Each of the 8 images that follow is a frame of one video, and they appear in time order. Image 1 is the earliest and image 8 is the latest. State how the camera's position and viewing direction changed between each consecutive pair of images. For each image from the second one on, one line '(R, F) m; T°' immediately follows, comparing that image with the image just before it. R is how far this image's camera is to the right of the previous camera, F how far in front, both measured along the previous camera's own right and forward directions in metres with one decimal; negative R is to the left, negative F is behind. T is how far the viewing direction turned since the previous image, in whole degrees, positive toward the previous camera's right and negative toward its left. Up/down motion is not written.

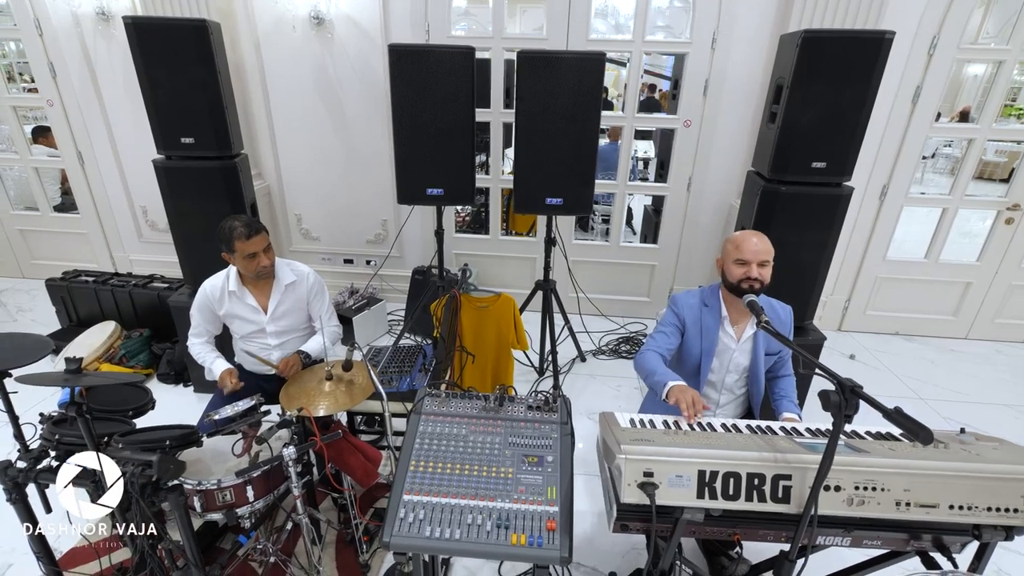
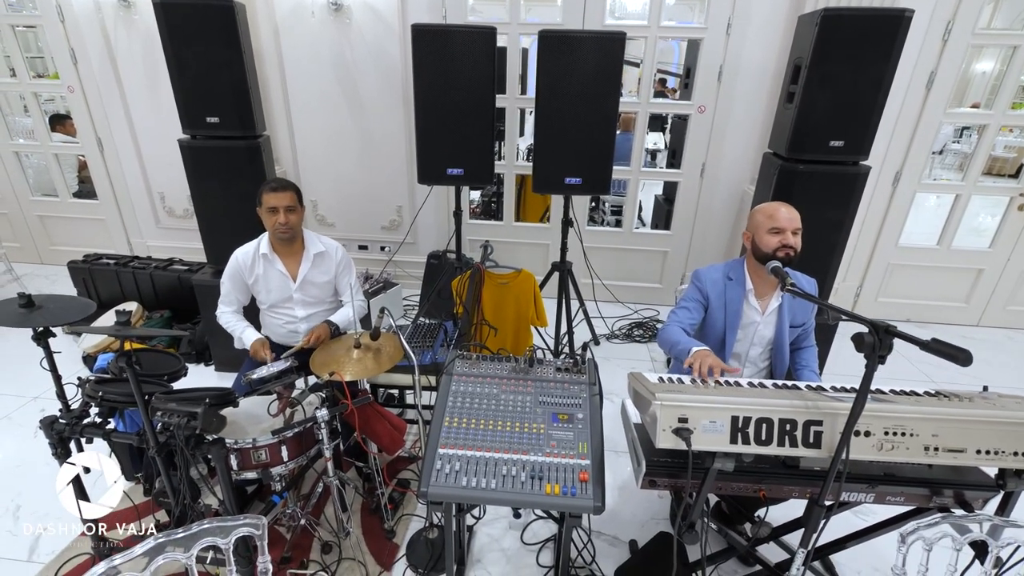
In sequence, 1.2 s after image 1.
(-0.1, 0.0) m; 0°
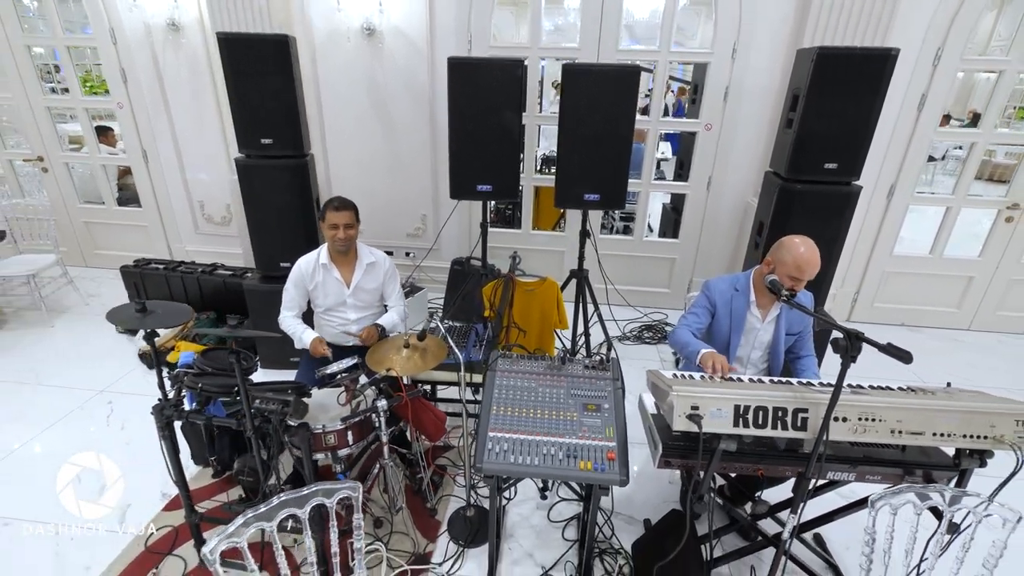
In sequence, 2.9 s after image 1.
(-0.1, -0.2) m; 0°
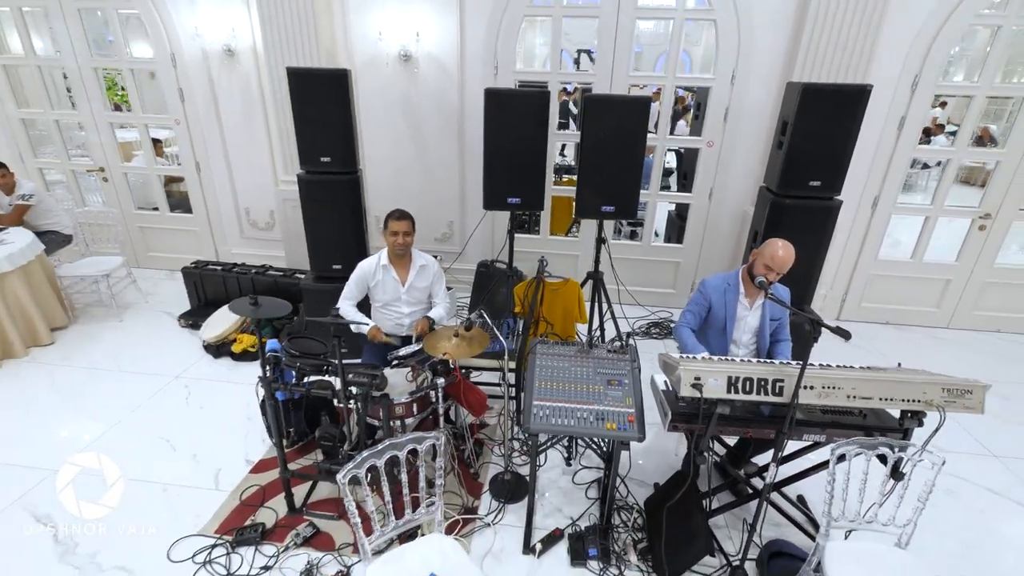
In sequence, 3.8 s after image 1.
(-0.1, -0.4) m; 0°
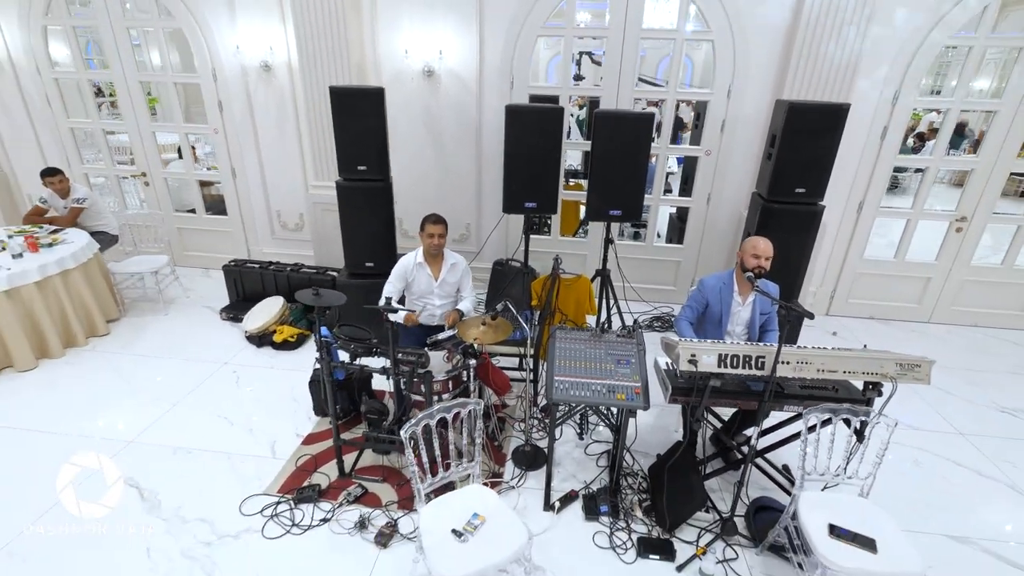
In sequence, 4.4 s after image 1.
(-0.1, -0.3) m; 0°
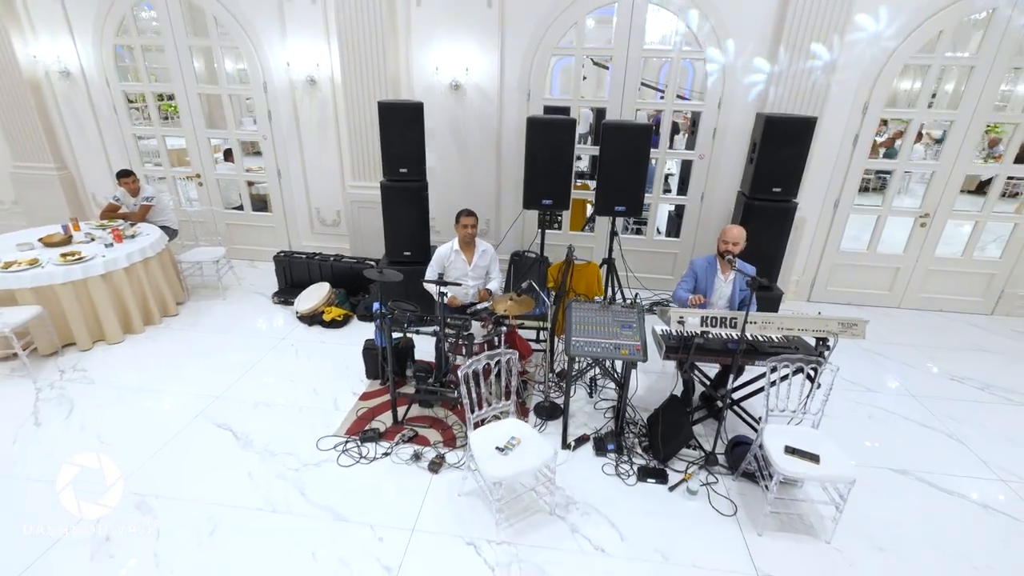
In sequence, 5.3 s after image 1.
(-0.1, -0.6) m; 0°
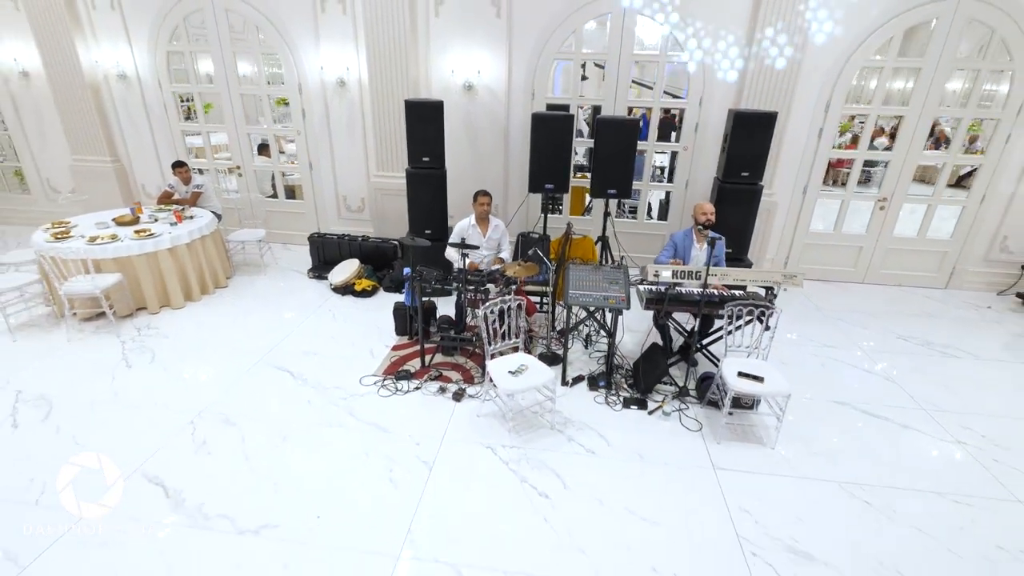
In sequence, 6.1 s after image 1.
(0.0, -0.6) m; 0°
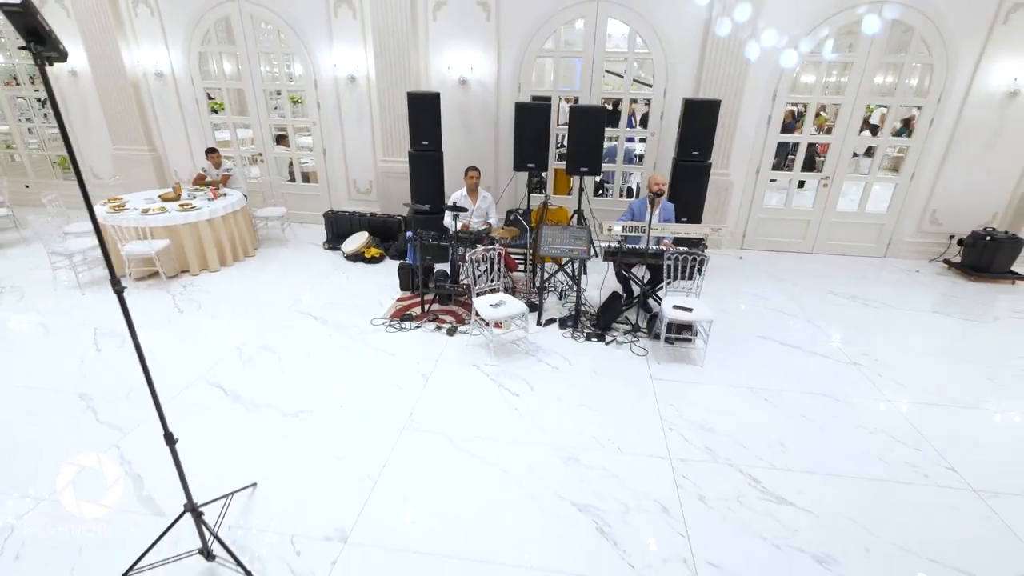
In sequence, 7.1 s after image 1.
(+0.2, -0.8) m; 0°
